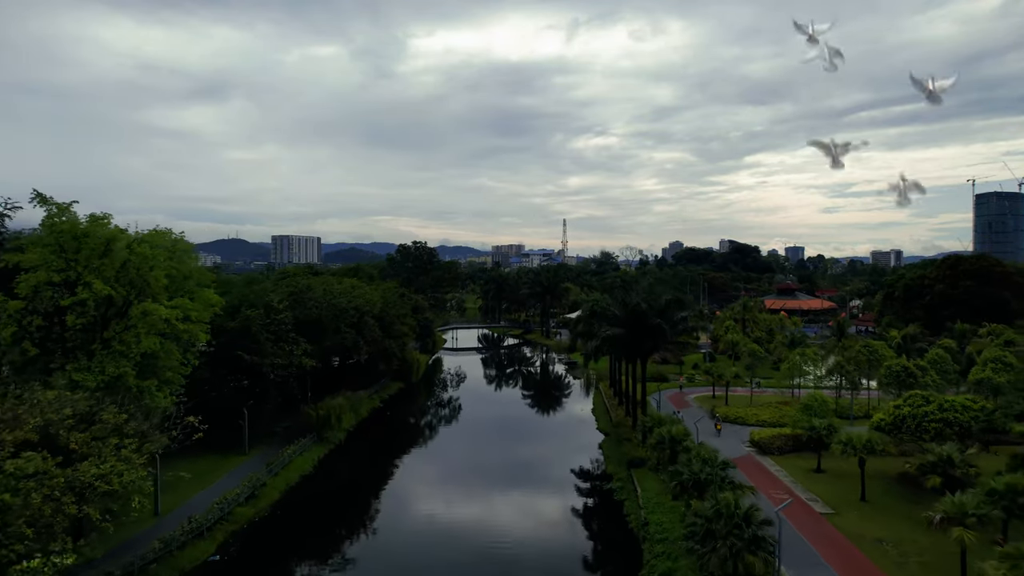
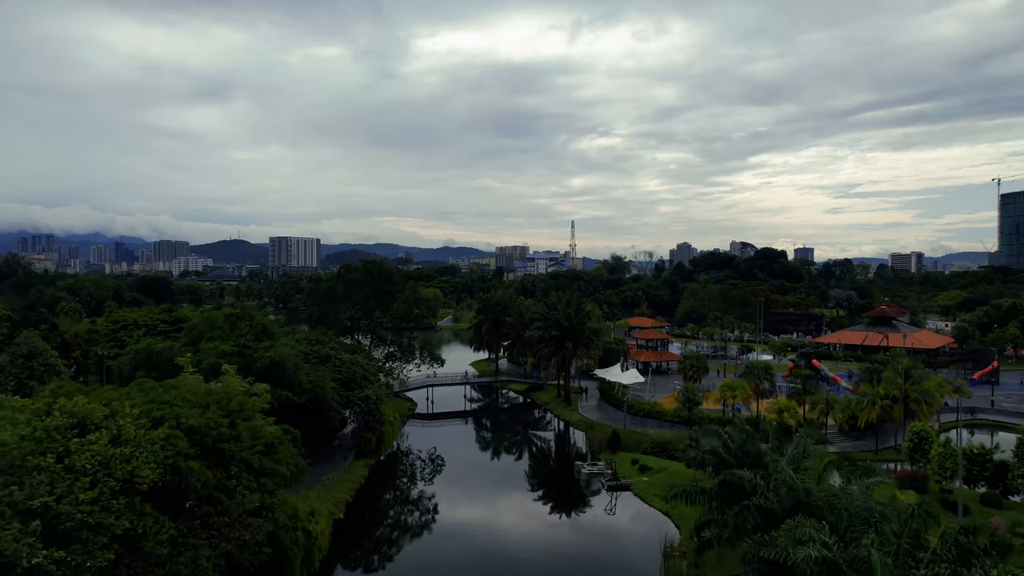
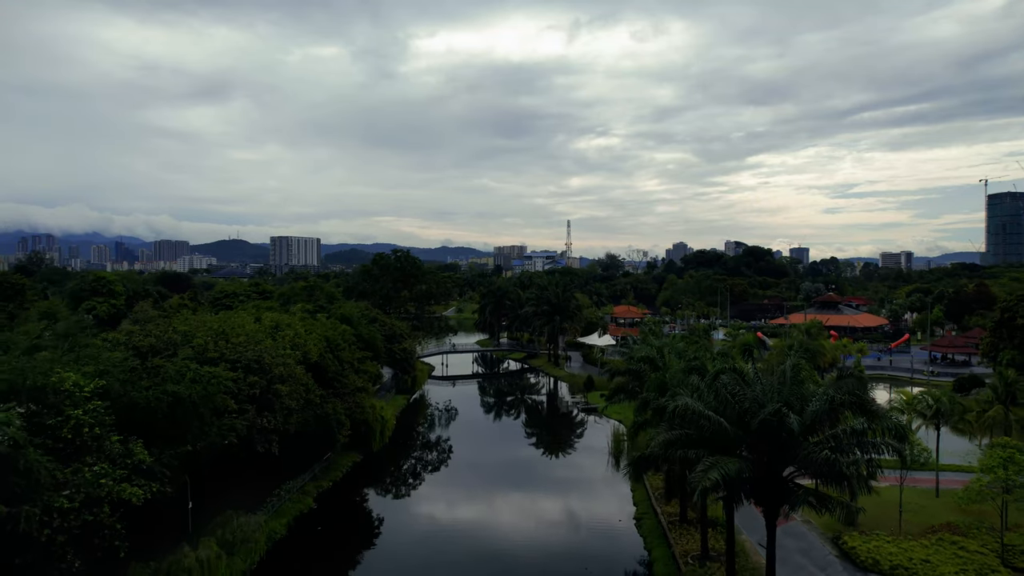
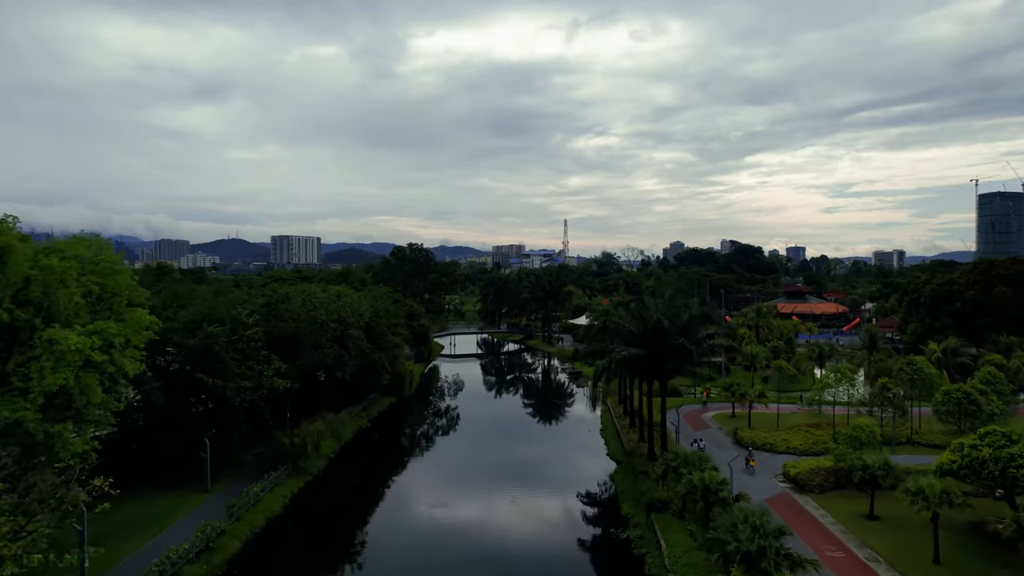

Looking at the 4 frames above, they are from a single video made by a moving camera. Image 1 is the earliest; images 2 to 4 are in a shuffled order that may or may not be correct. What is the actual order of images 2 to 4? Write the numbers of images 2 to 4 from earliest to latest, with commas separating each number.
4, 3, 2
